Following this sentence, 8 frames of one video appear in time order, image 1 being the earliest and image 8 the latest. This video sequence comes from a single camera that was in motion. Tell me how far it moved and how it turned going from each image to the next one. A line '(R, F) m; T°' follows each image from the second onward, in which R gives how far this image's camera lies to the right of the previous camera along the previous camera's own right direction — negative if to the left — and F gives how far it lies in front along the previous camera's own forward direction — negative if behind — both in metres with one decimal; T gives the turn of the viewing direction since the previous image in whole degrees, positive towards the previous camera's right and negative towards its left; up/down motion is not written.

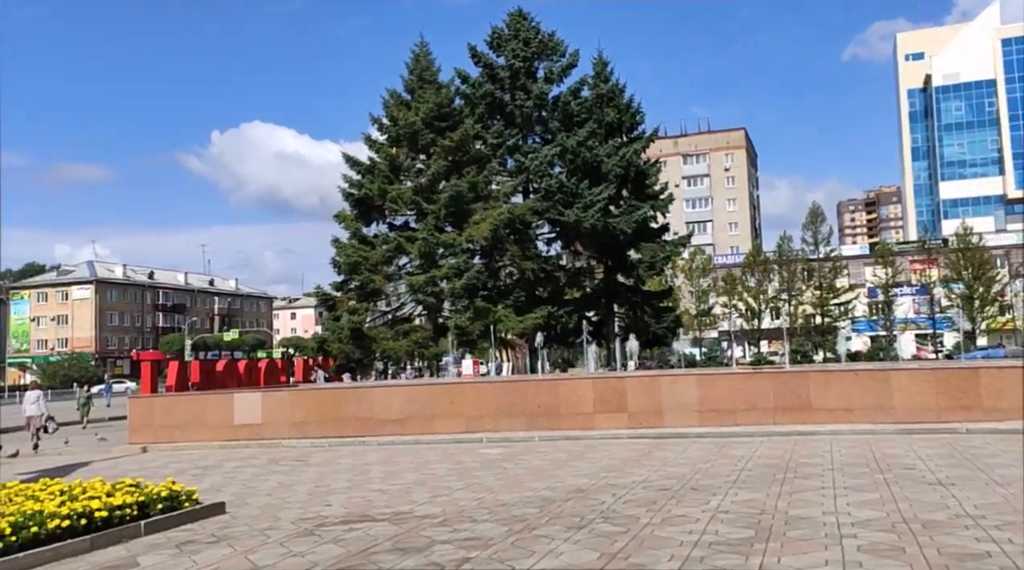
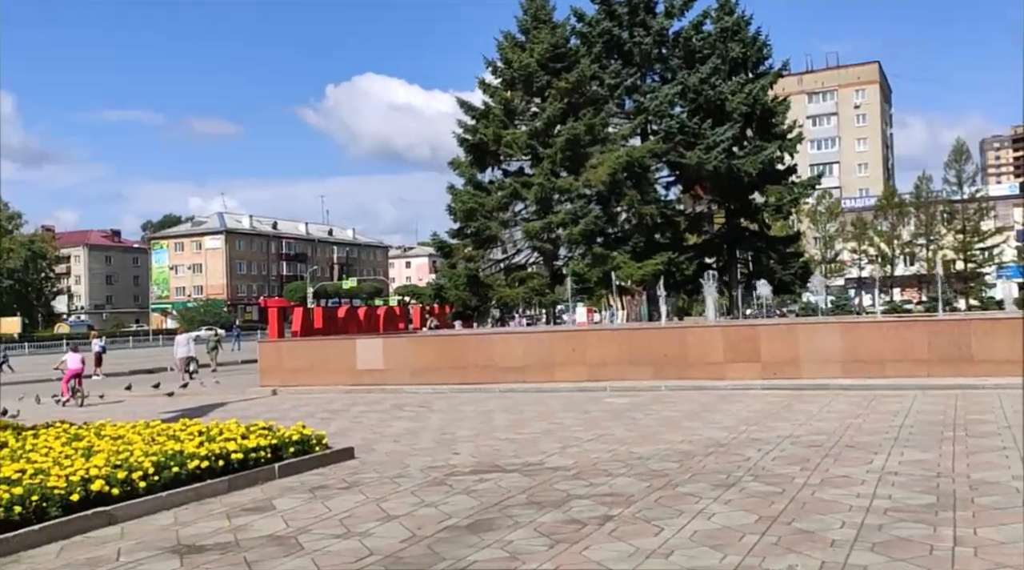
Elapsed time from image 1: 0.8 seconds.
(-0.2, +0.4) m; -6°
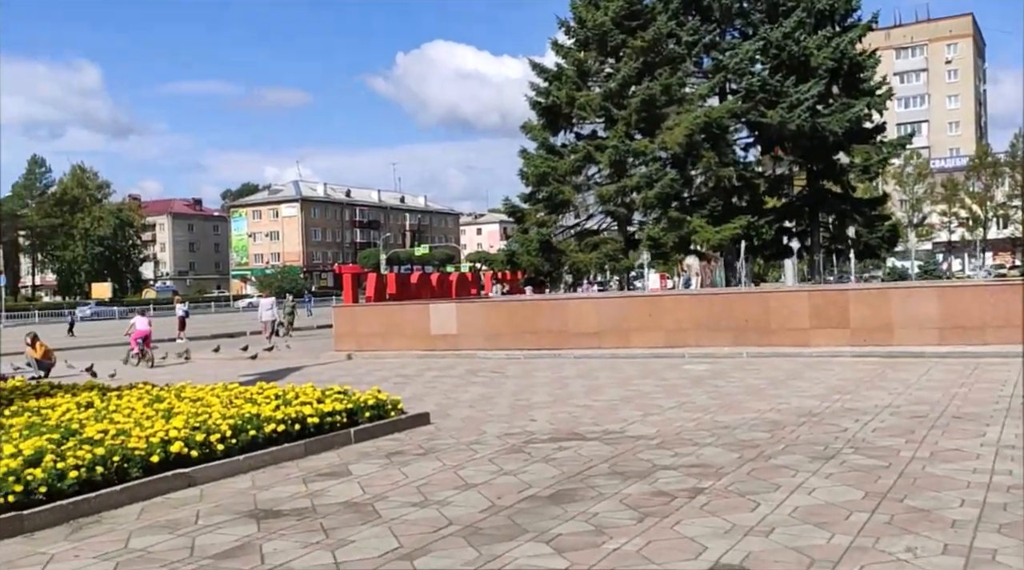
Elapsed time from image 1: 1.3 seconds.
(-0.1, +0.3) m; -4°
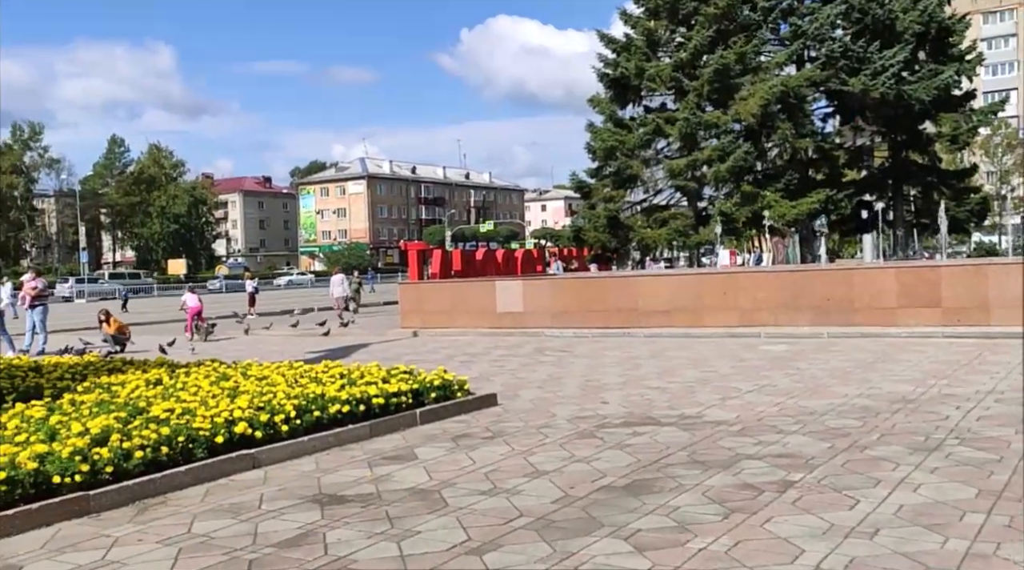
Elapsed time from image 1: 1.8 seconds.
(-0.1, +0.4) m; -4°
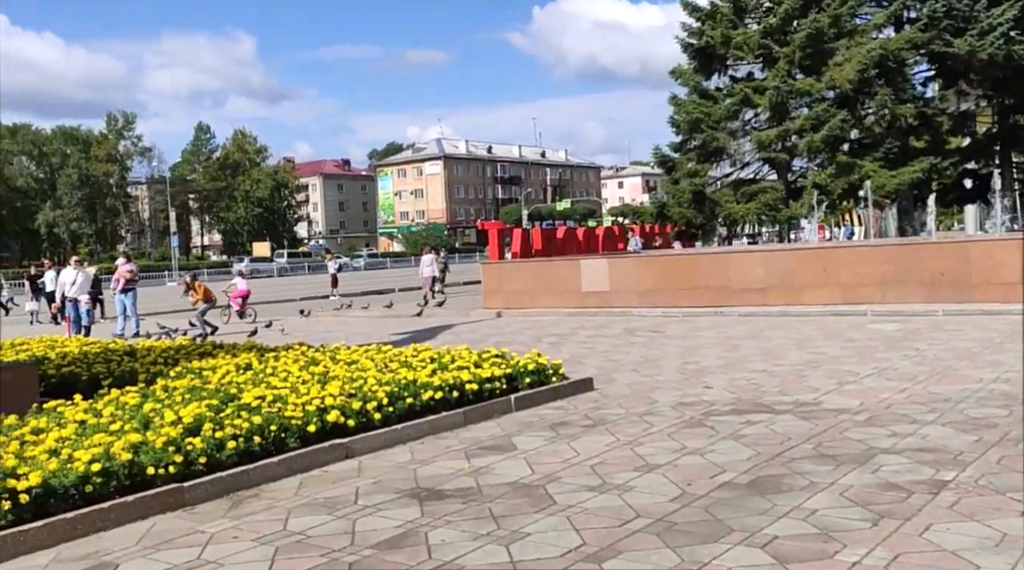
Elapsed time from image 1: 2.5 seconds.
(-0.2, +0.4) m; -4°
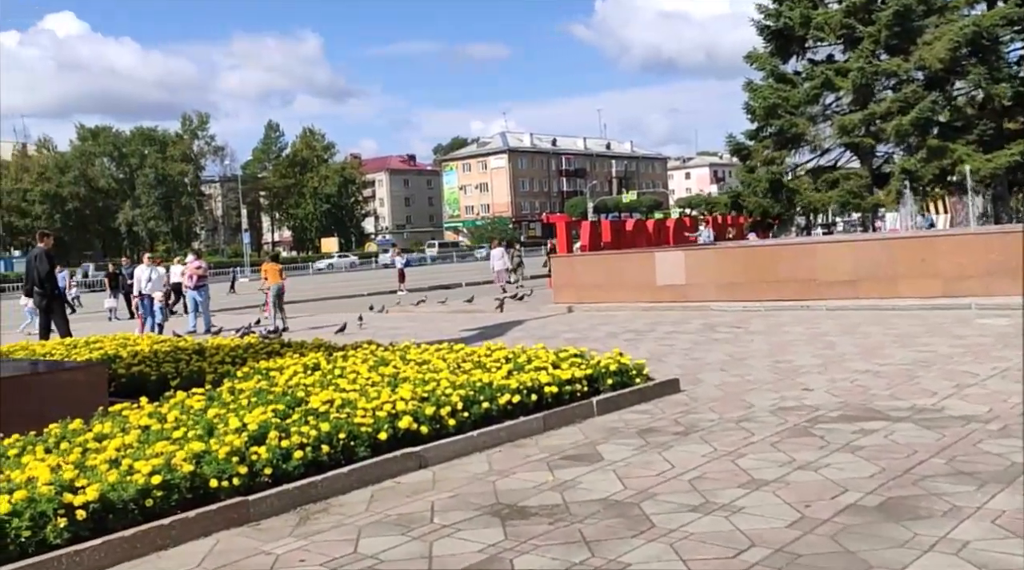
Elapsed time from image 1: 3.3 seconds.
(-0.1, +0.6) m; -4°
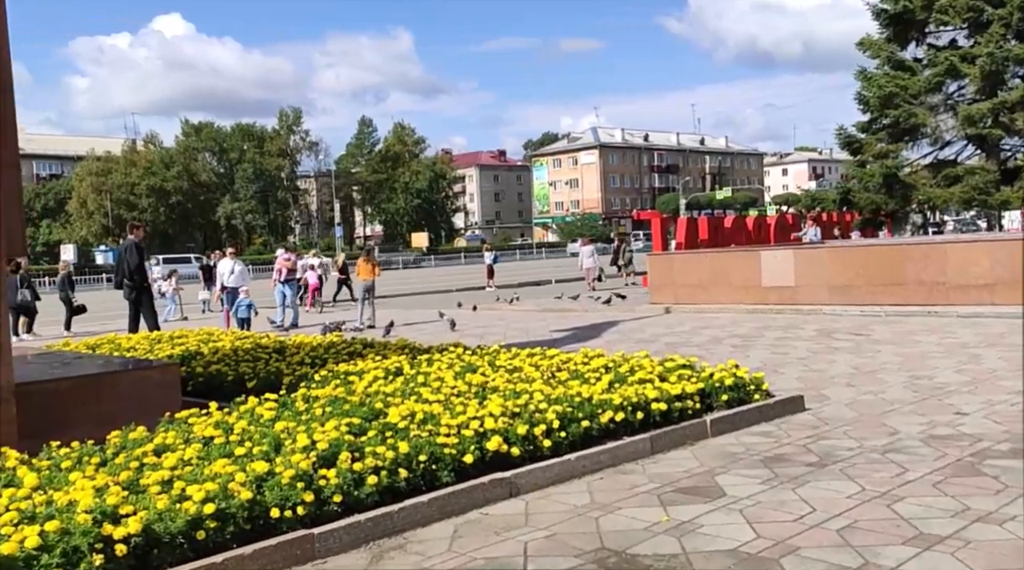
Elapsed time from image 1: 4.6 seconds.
(-0.1, +1.0) m; -5°
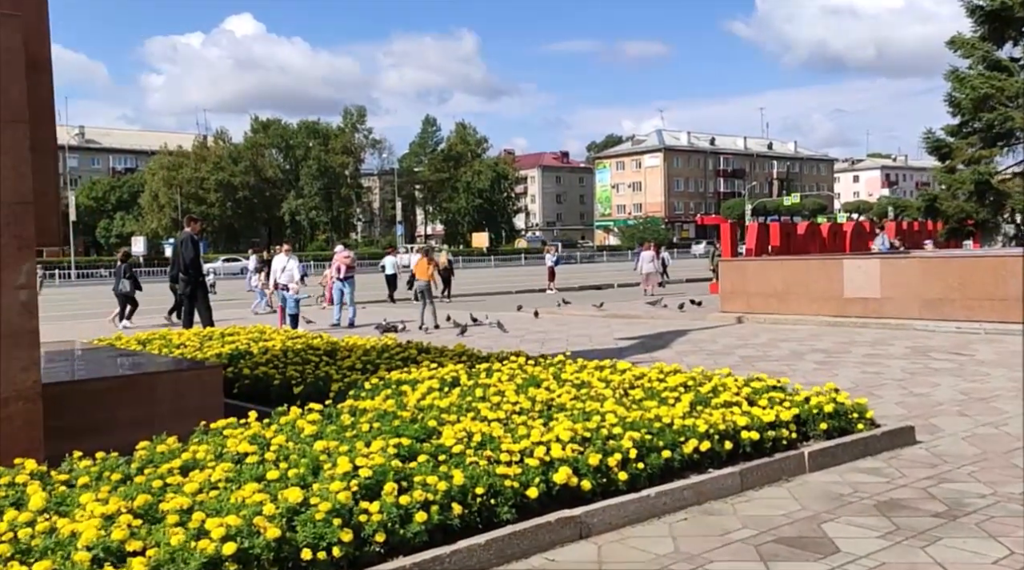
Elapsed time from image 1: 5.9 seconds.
(-0.1, +0.9) m; -3°
